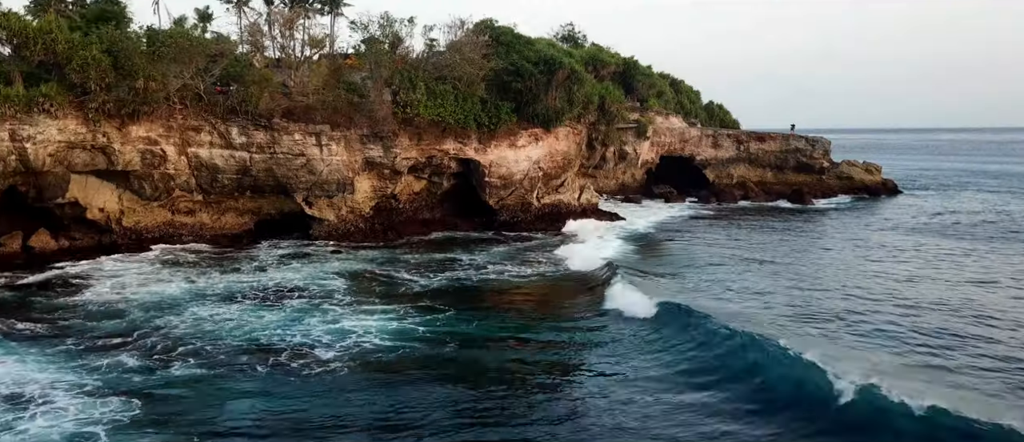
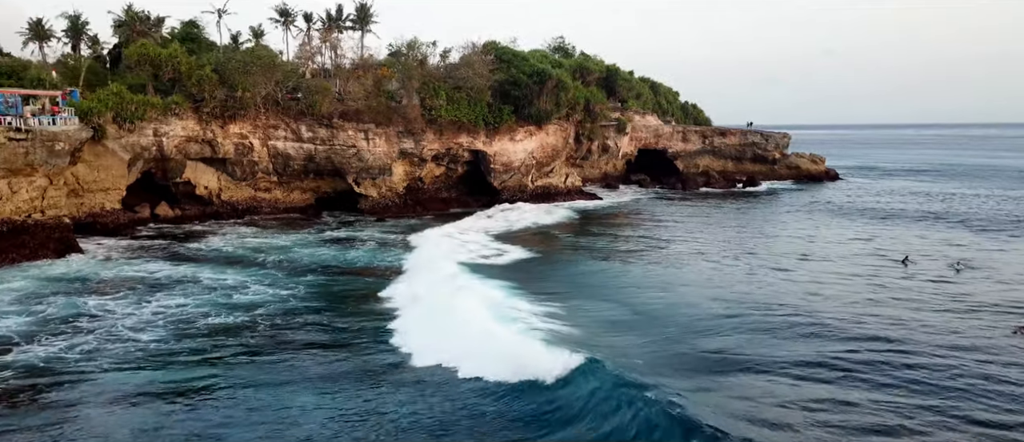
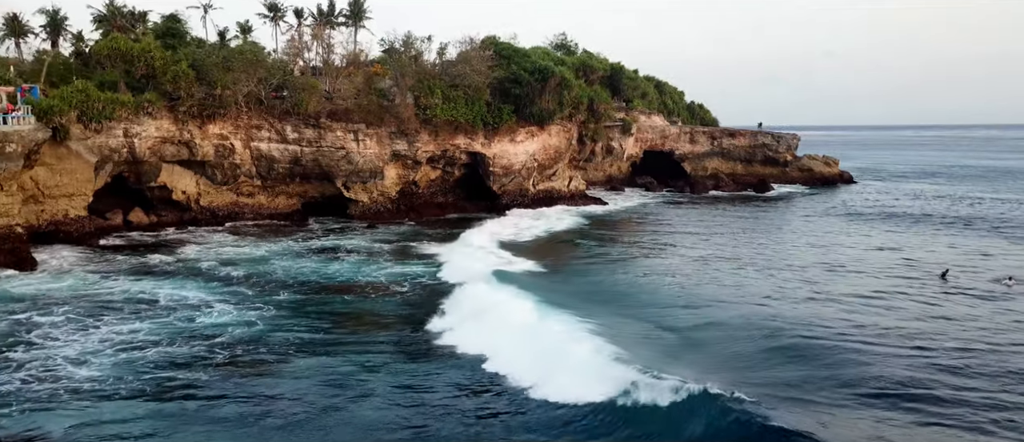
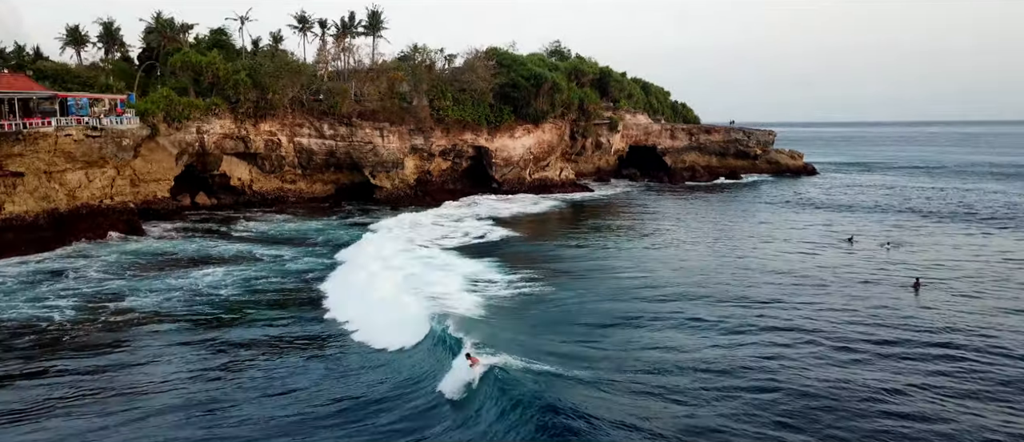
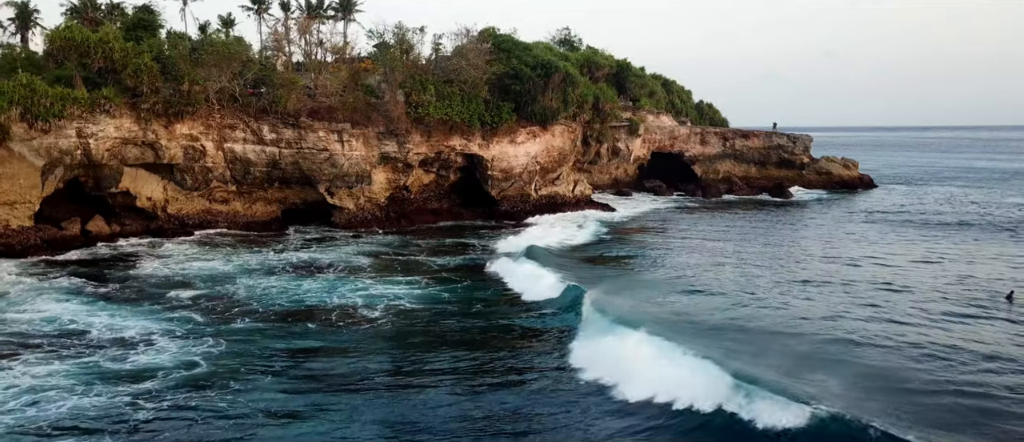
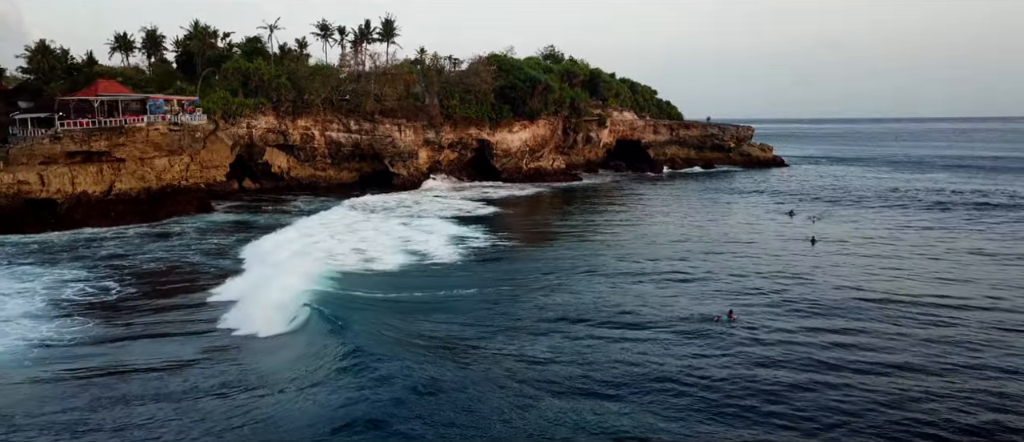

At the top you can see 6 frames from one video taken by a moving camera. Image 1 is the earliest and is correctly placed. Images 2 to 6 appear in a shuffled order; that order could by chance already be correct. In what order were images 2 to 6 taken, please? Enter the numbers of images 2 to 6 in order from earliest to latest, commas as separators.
5, 3, 2, 4, 6
